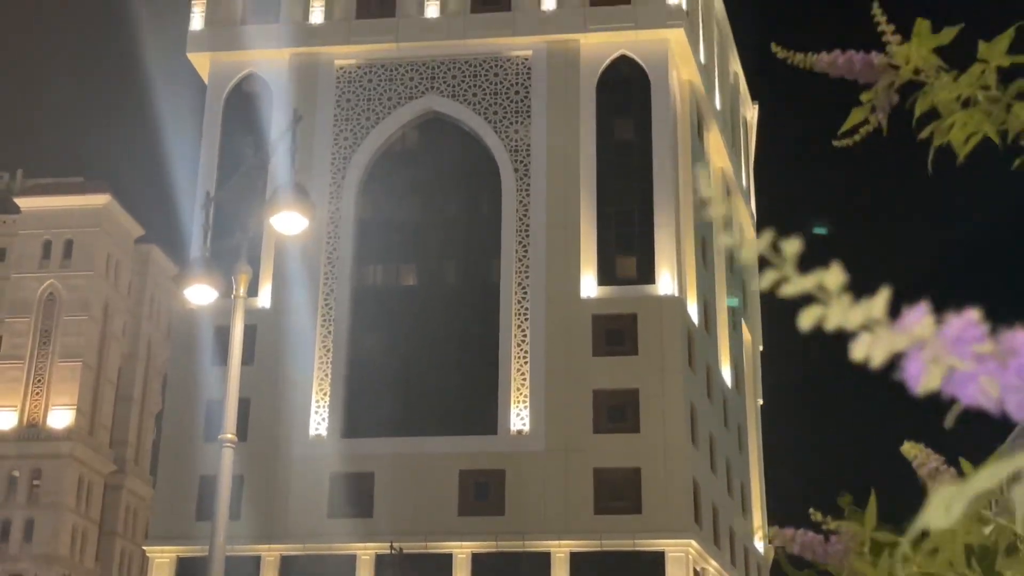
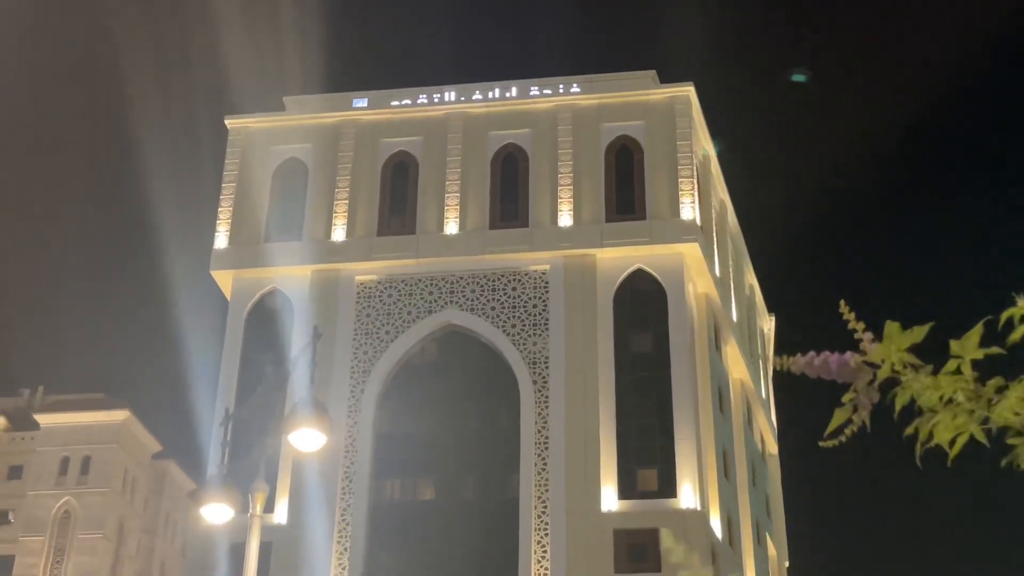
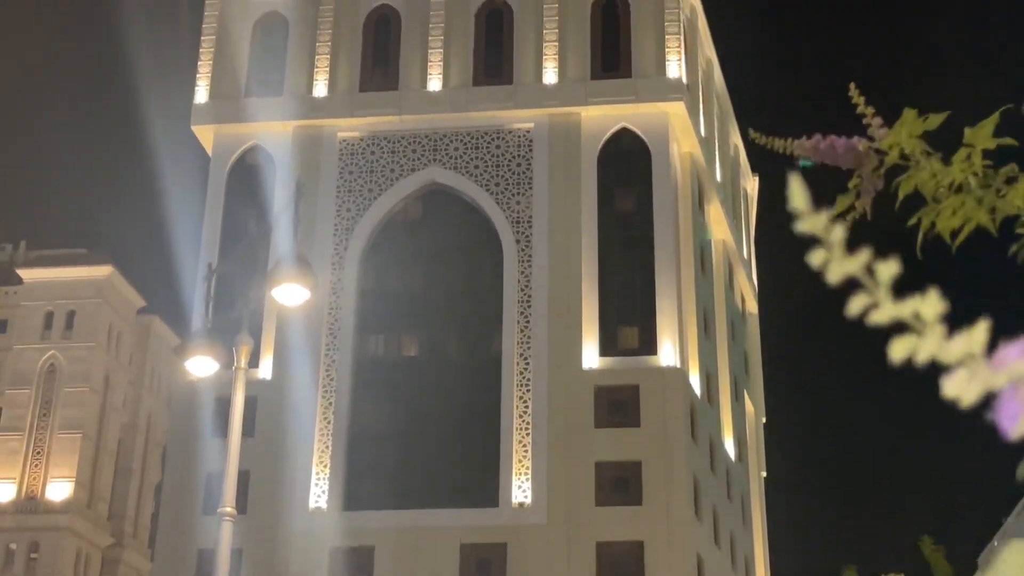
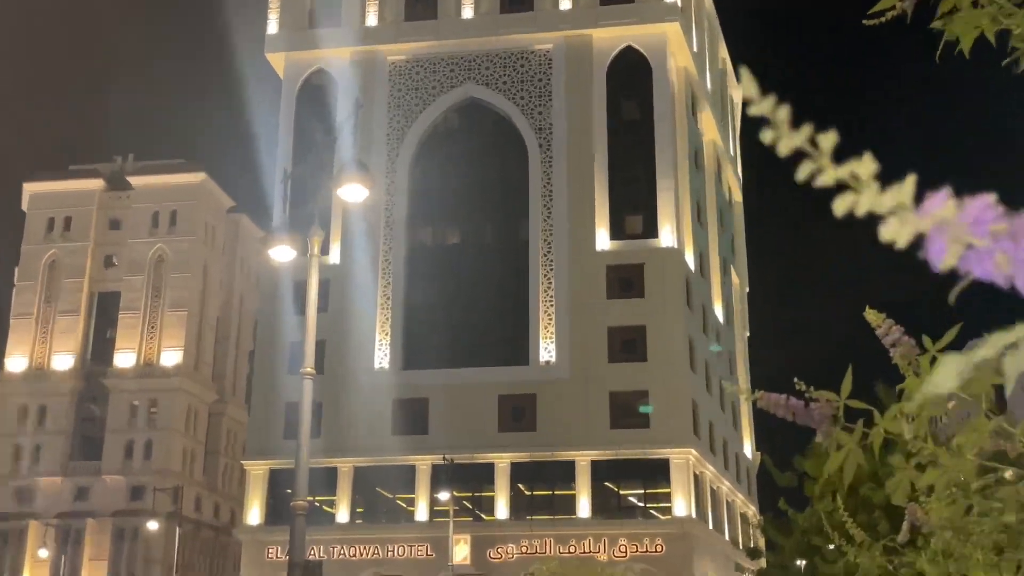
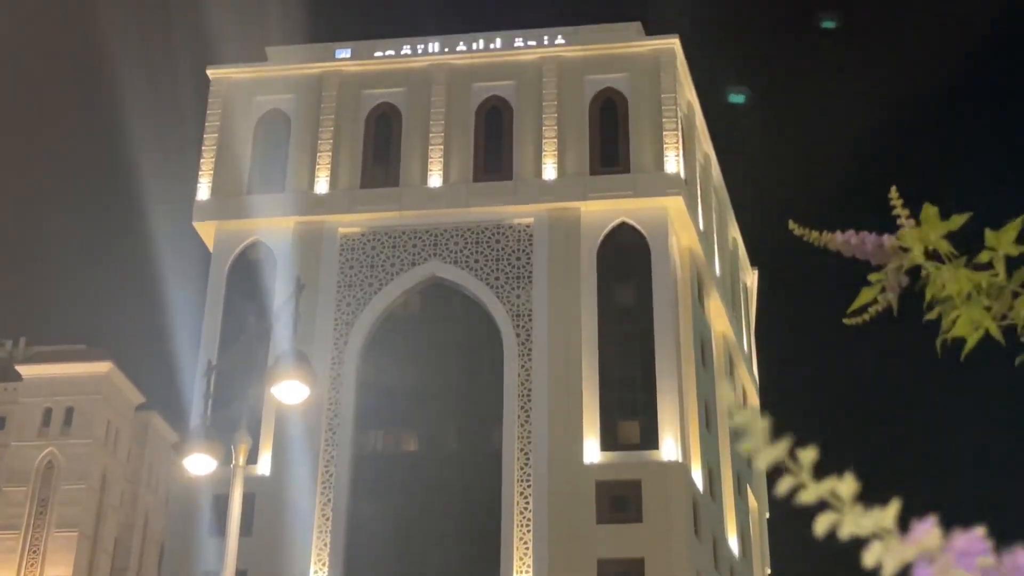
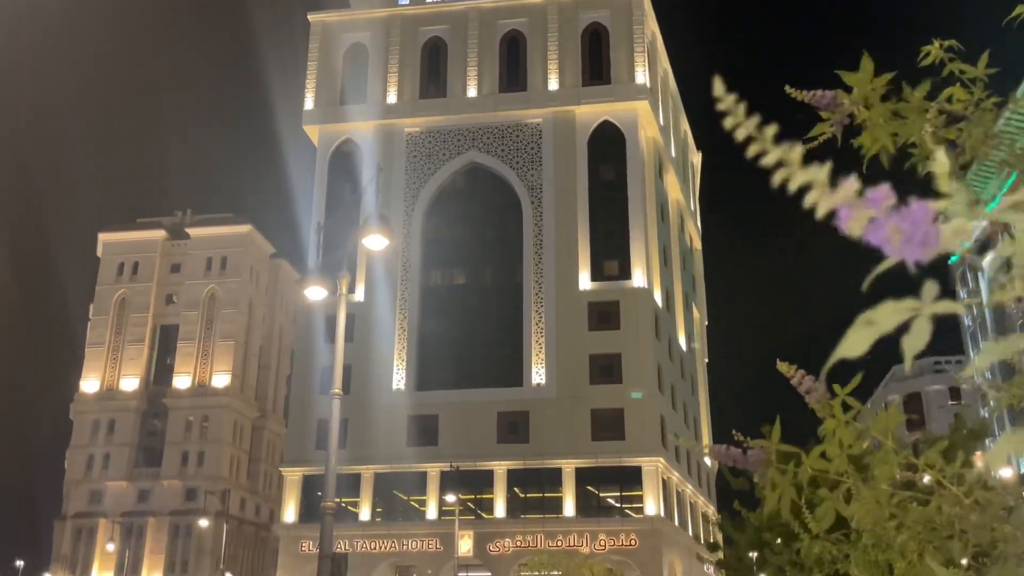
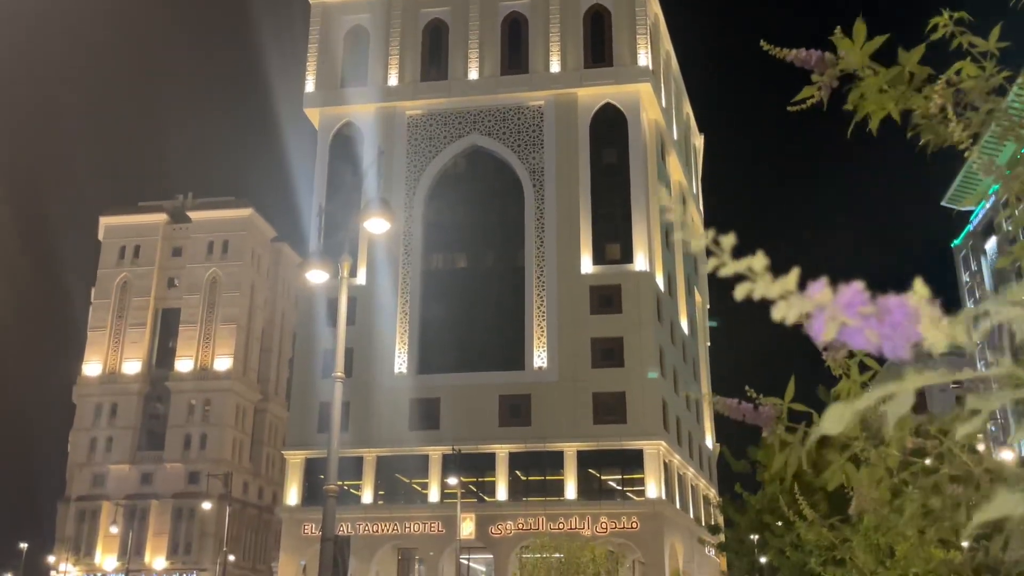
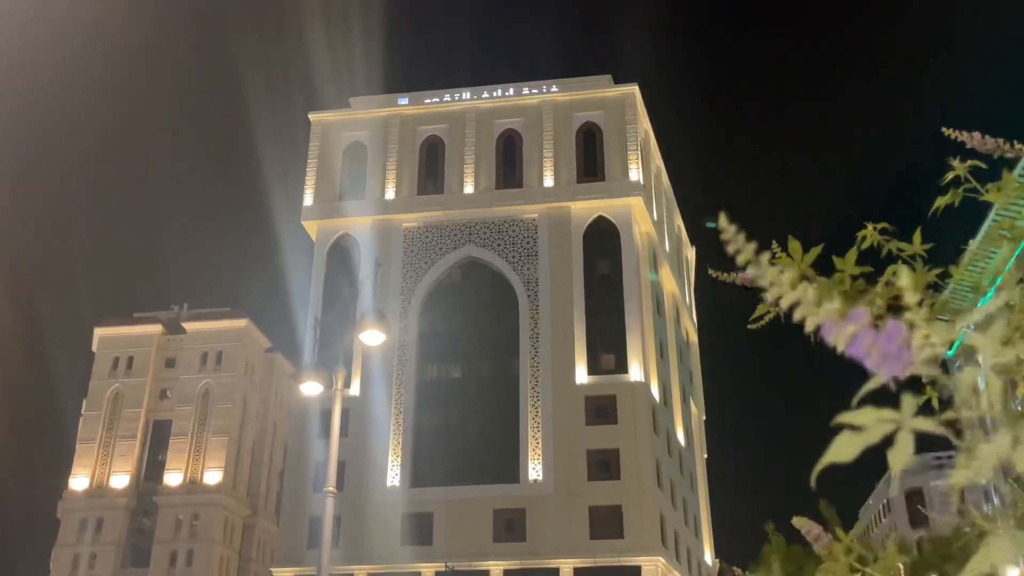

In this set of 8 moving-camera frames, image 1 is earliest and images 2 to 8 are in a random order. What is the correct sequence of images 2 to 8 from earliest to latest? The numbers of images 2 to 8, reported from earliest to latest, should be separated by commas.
3, 5, 2, 8, 6, 7, 4
